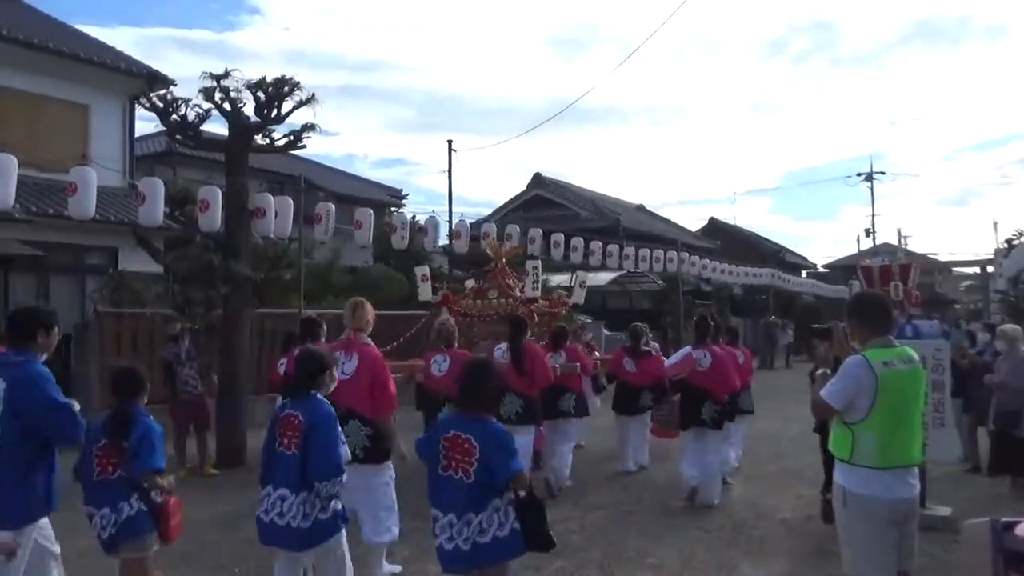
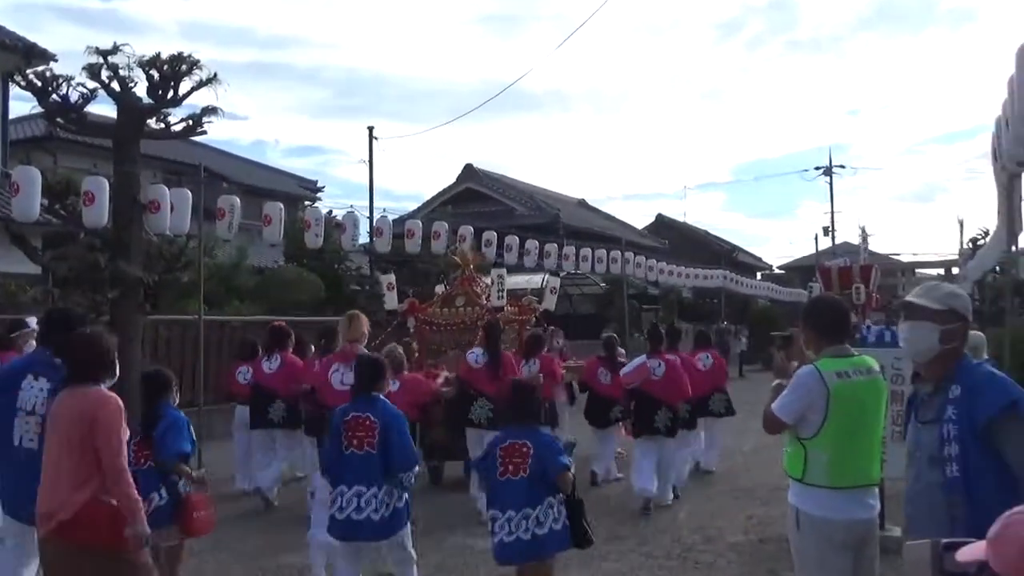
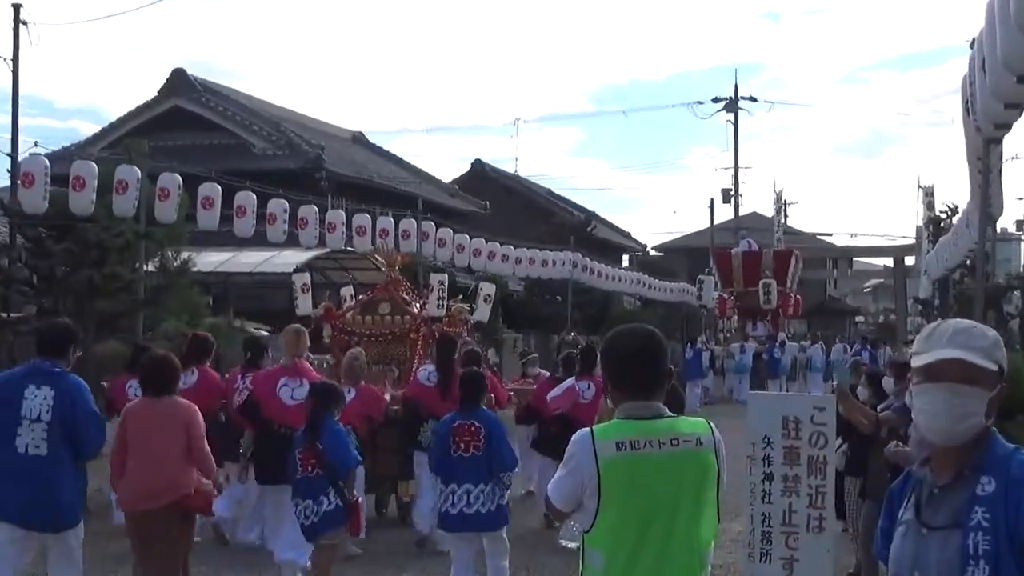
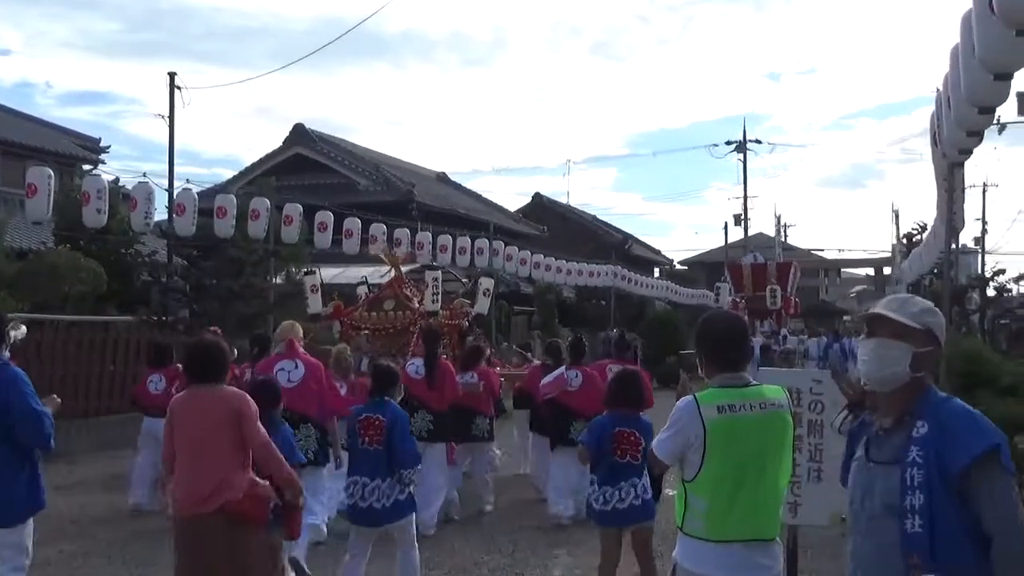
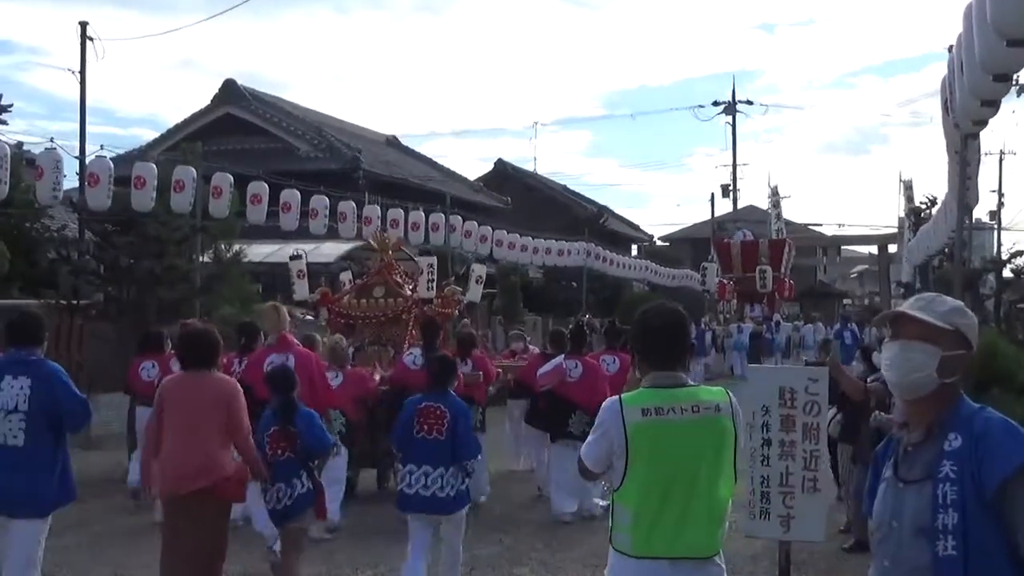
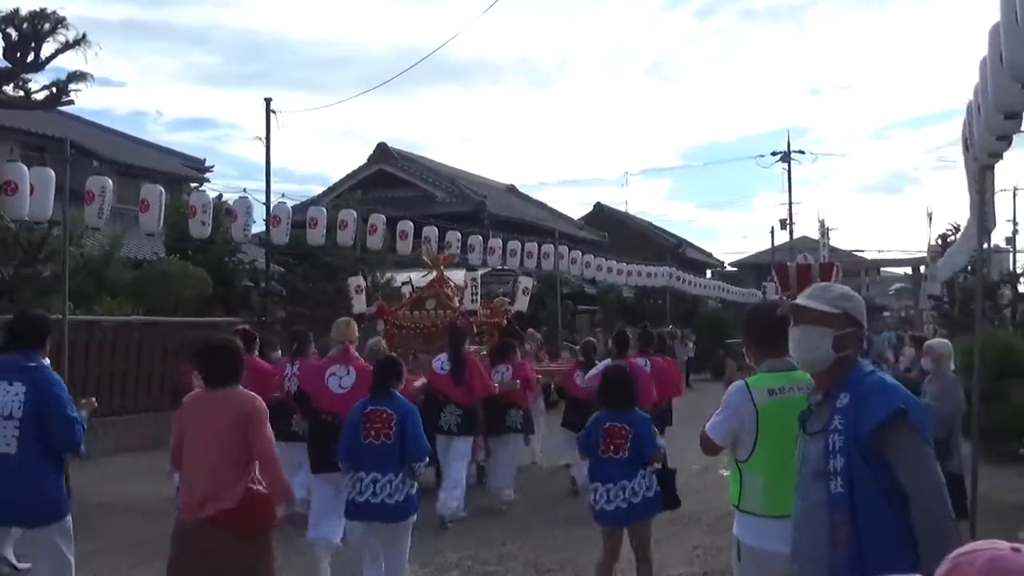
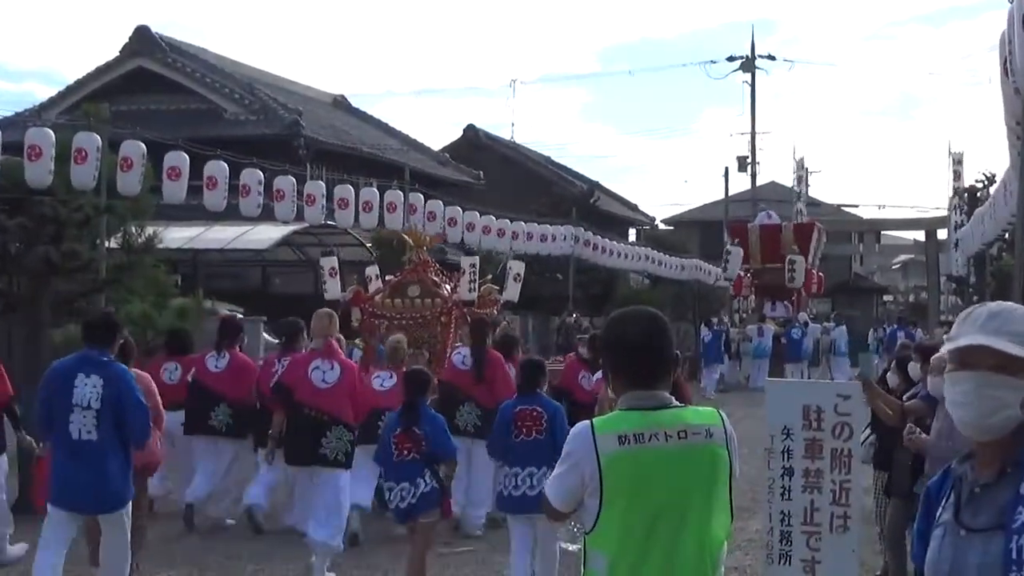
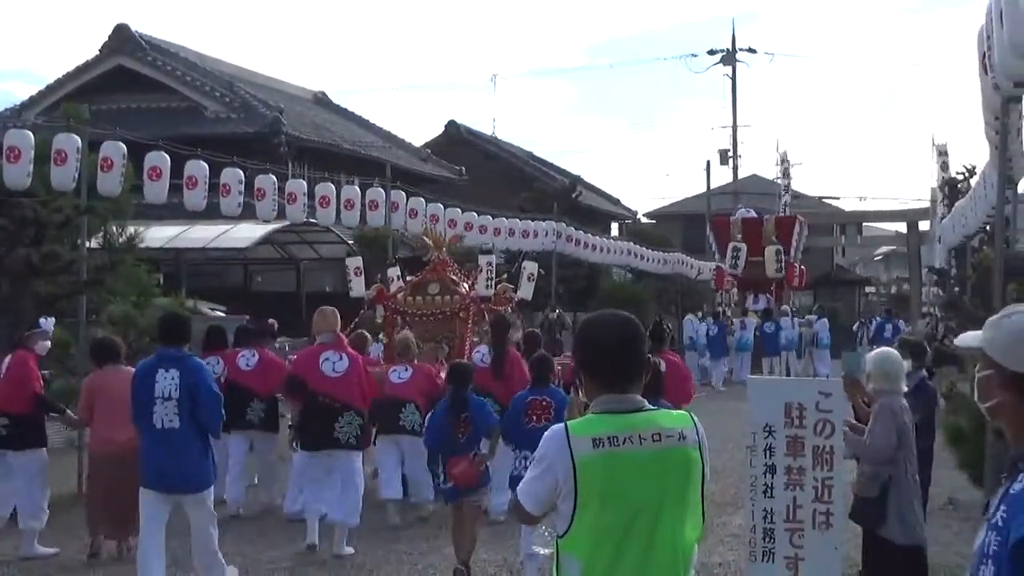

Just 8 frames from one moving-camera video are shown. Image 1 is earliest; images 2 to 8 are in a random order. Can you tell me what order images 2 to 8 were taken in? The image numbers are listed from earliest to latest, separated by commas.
2, 6, 4, 5, 3, 7, 8
